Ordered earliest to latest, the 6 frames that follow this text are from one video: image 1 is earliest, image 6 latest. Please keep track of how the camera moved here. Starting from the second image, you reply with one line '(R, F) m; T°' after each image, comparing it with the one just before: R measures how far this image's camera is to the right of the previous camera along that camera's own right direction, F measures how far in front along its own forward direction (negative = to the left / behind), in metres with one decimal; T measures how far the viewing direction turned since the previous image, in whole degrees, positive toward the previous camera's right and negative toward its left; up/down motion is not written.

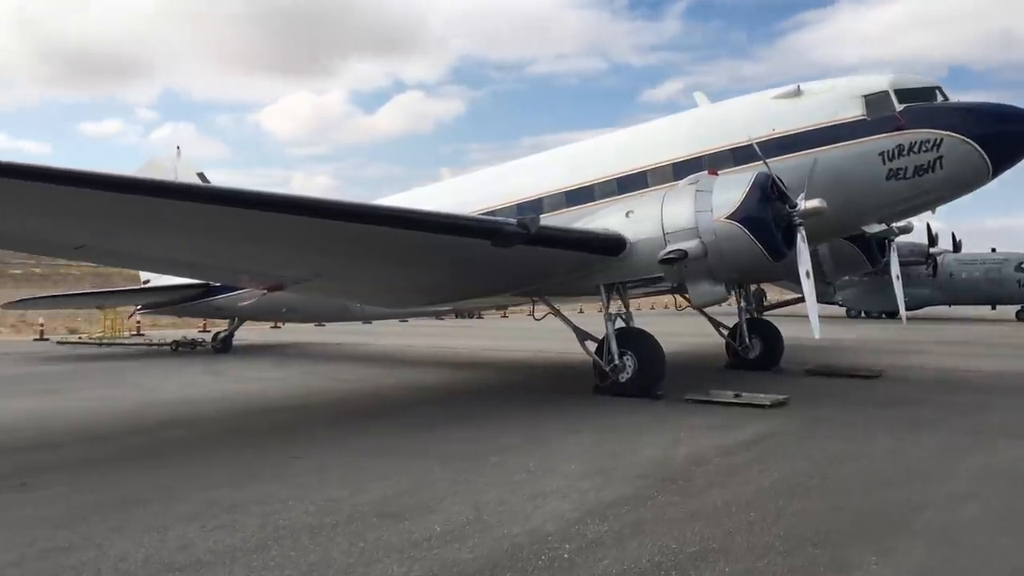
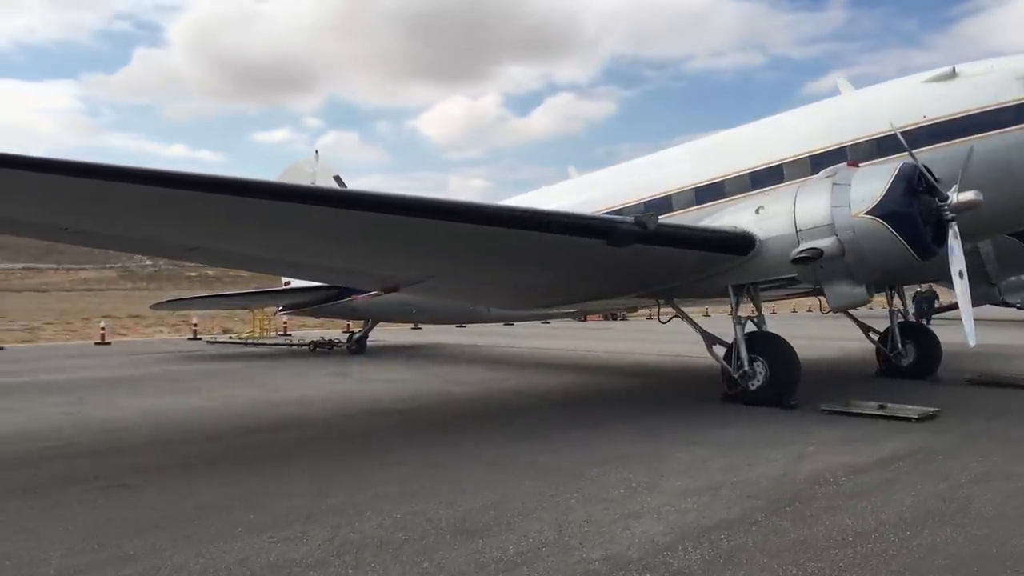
(+0.3, +0.3) m; -9°
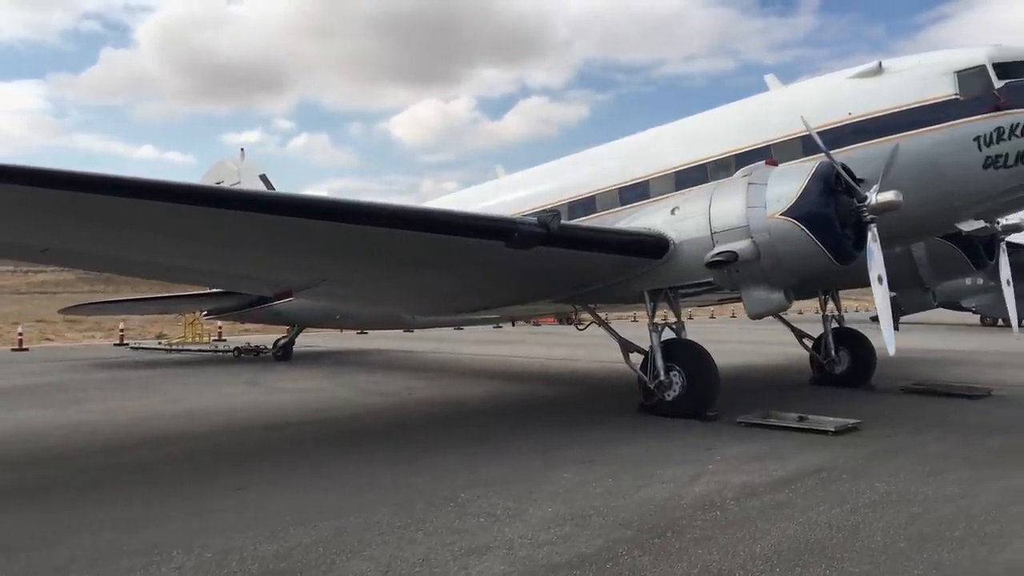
(+0.5, +0.4) m; +2°
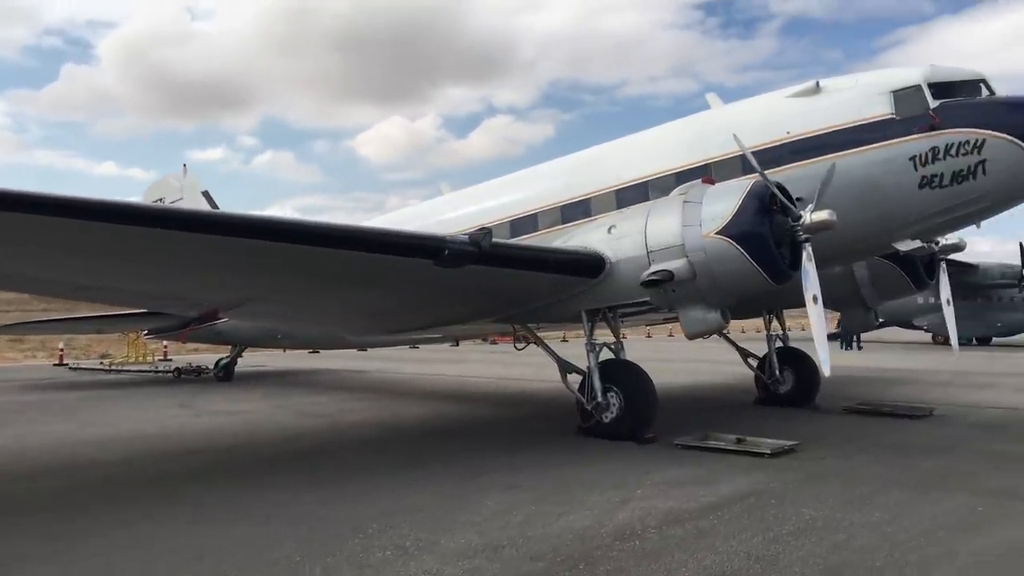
(+0.2, +0.1) m; +2°
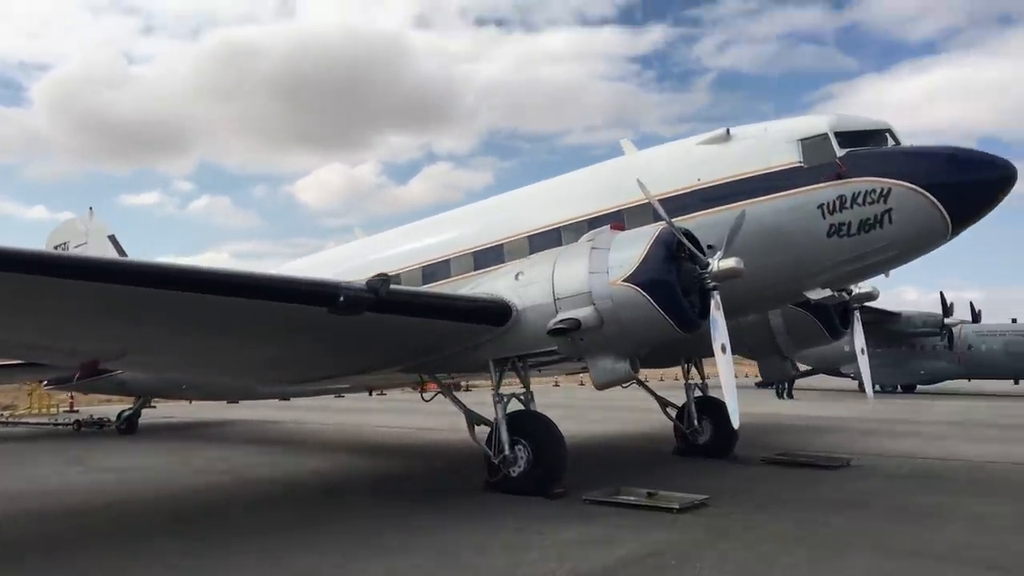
(+0.2, +0.2) m; +4°
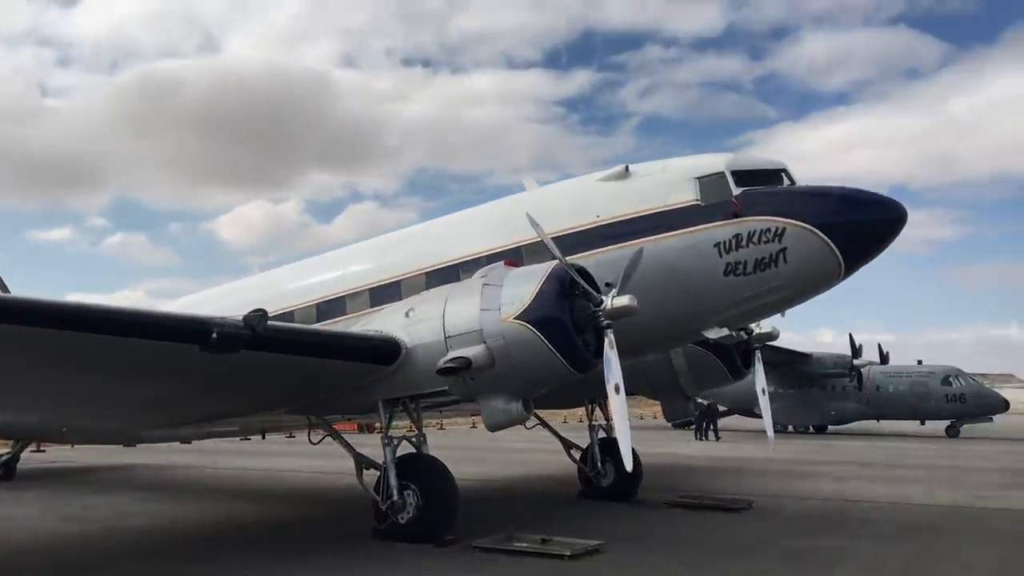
(+0.2, +0.2) m; +5°
